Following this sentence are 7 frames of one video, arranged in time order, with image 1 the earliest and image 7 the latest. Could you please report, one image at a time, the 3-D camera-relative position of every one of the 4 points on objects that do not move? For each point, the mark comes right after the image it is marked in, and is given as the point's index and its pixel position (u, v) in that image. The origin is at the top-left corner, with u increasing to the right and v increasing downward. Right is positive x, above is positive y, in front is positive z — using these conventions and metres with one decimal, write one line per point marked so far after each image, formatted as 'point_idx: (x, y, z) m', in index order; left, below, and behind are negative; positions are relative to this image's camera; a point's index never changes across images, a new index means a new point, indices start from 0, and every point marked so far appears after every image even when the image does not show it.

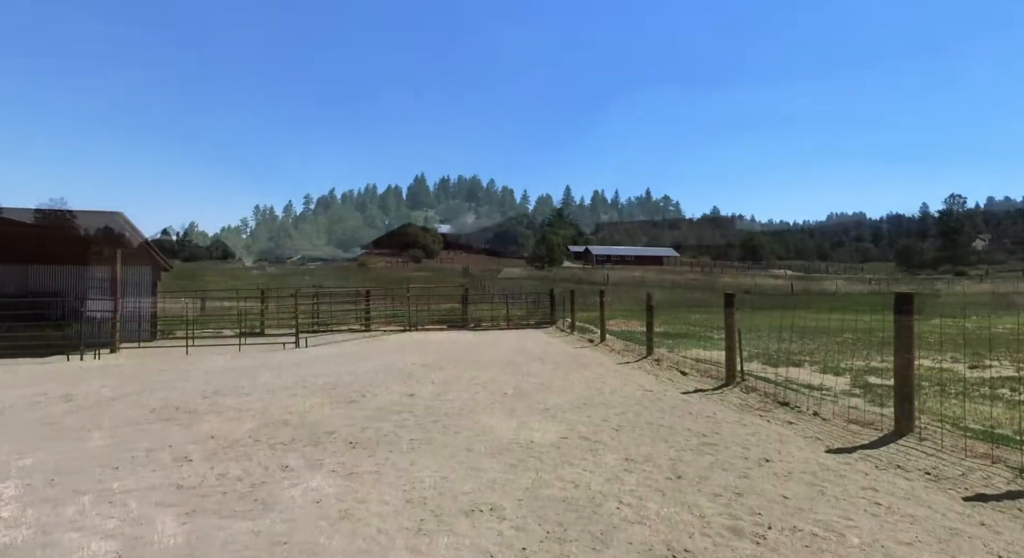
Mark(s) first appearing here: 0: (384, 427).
0: (-1.3, -1.5, +5.6) m
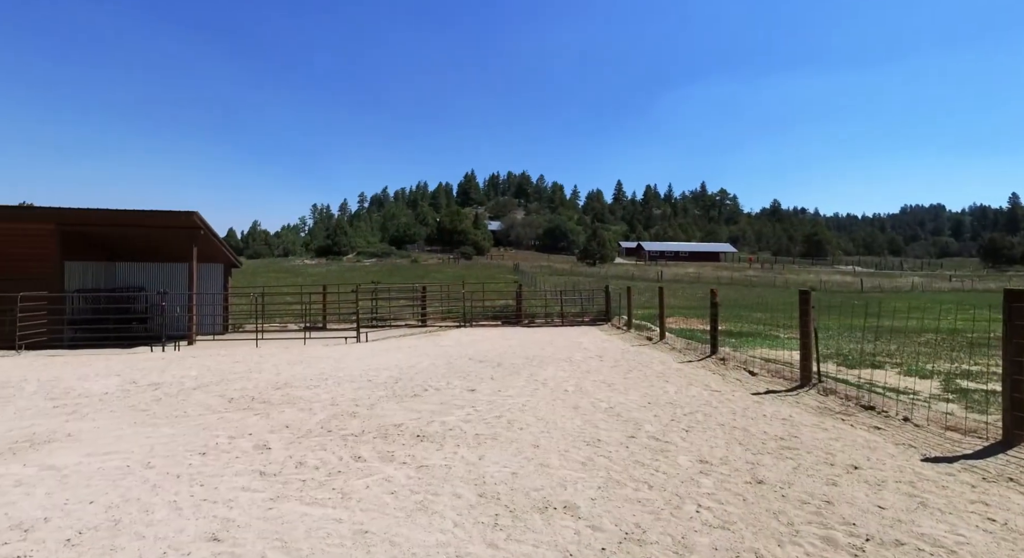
0: (-0.6, -1.4, +5.7) m
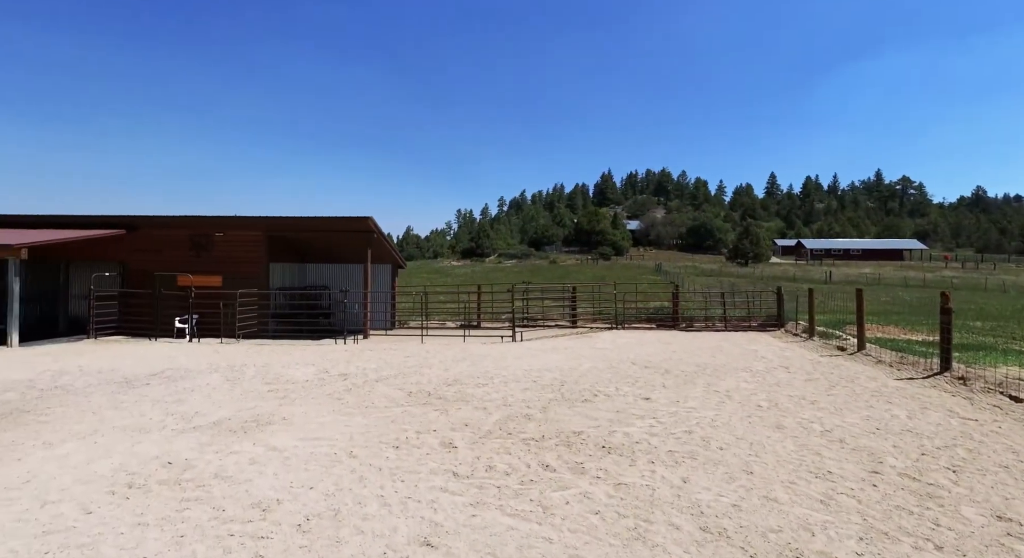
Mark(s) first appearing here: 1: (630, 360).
0: (+1.2, -1.5, +5.4) m
1: (+2.2, -1.5, +10.4) m
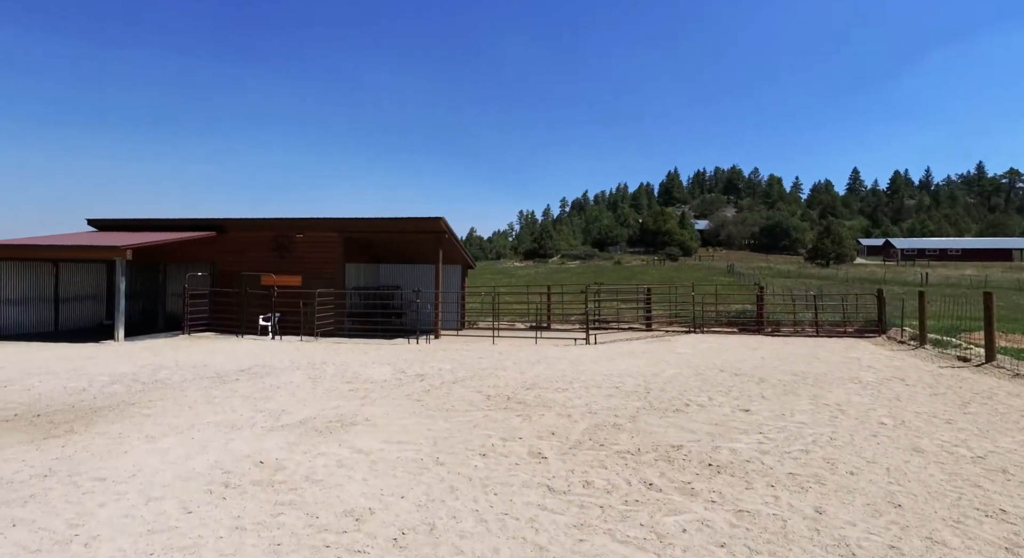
0: (+2.0, -1.5, +4.9) m
1: (+3.6, -1.5, +9.8) m
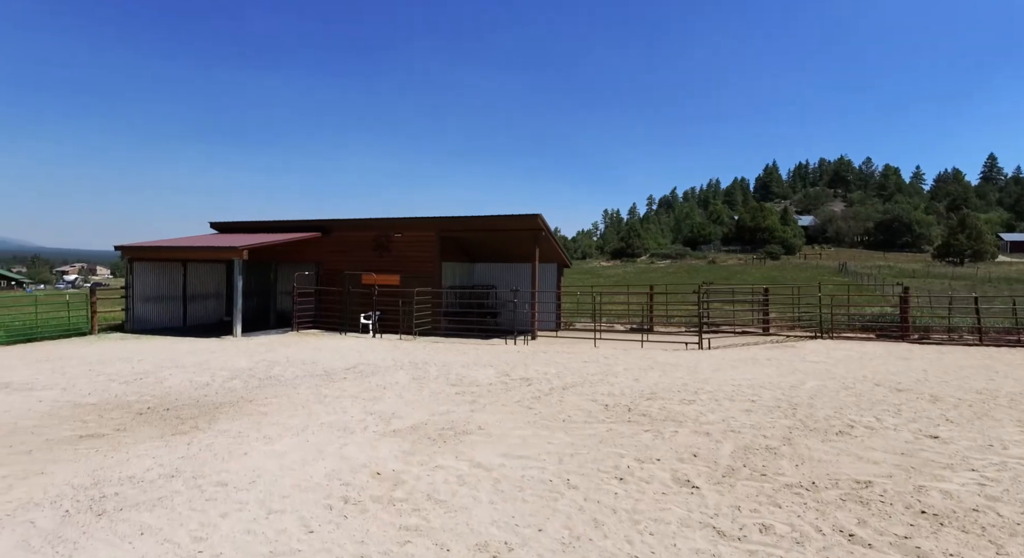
0: (+3.1, -1.5, +3.9) m
1: (+5.4, -1.5, +8.5) m
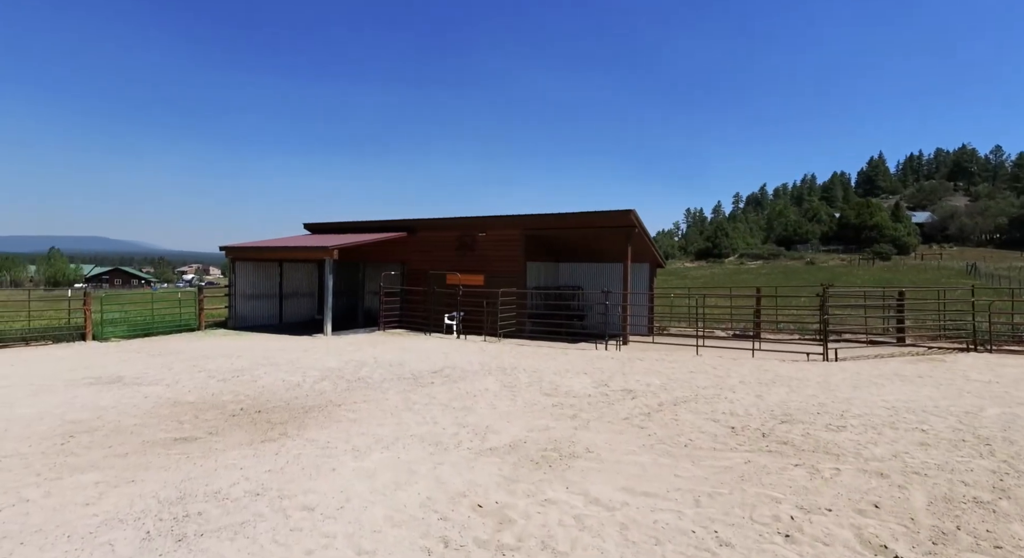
0: (+3.8, -1.5, +2.6) m
1: (+6.8, -1.6, +6.8) m
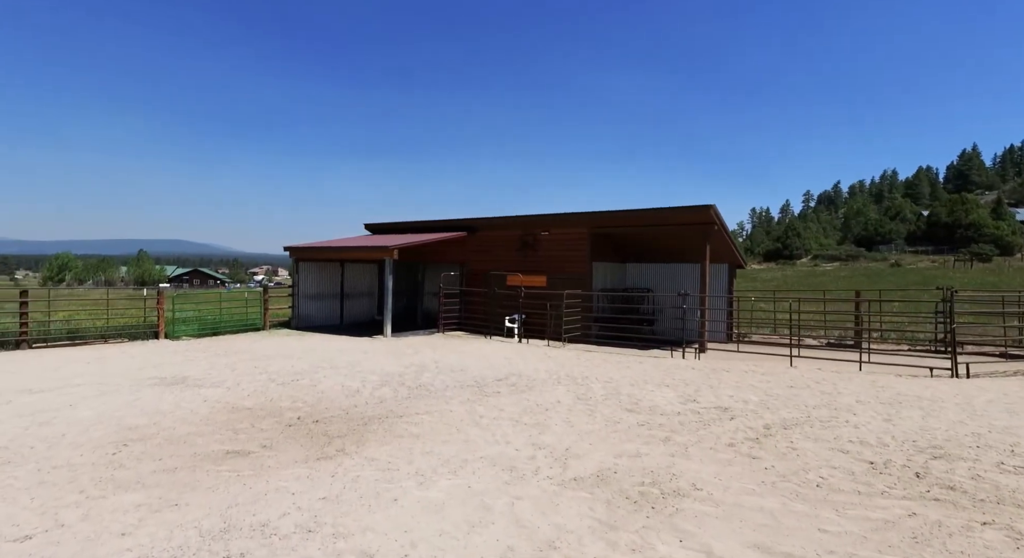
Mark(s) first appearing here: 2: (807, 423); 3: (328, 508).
0: (+4.3, -1.5, +1.2) m
1: (+7.6, -1.6, +5.1) m
2: (+3.7, -1.8, +7.1) m
3: (-1.5, -1.8, +4.5) m
